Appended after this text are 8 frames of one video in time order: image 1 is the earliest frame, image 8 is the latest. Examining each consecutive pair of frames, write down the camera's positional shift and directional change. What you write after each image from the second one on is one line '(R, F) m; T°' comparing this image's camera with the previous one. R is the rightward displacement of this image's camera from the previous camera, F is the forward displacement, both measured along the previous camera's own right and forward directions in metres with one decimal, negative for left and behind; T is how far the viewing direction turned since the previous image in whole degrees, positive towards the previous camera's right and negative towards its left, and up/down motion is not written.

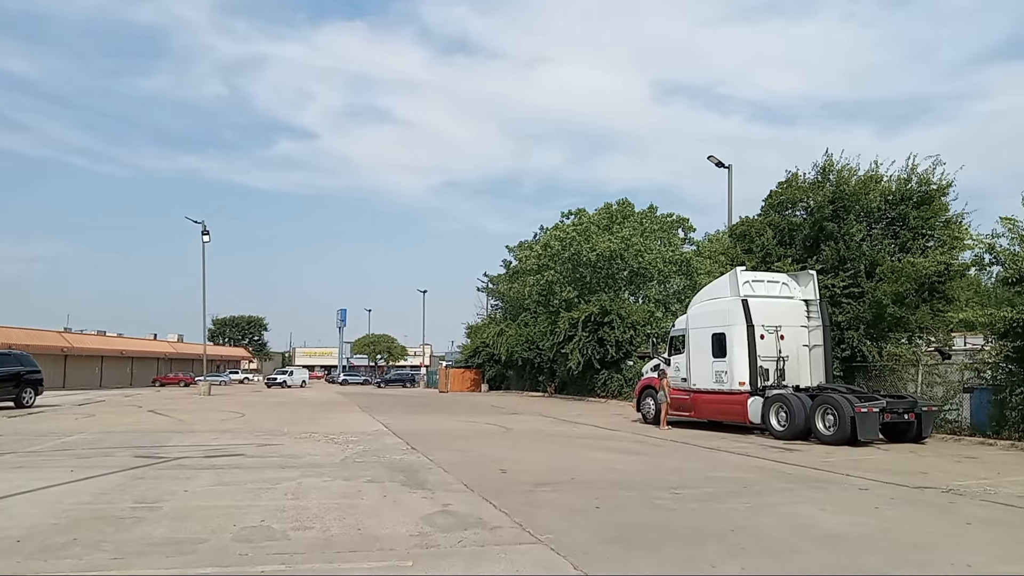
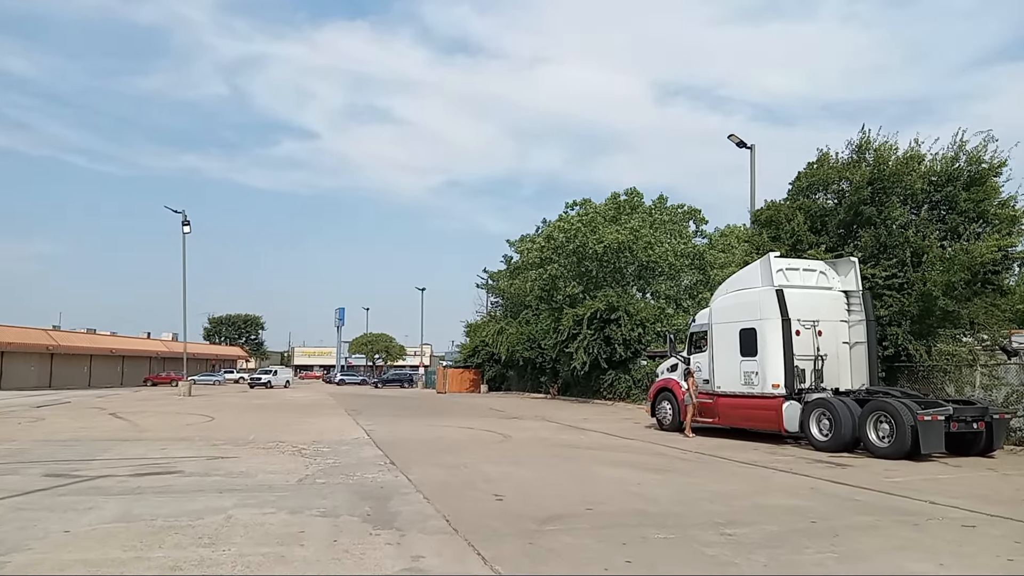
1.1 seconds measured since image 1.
(0.0, +2.7) m; 0°
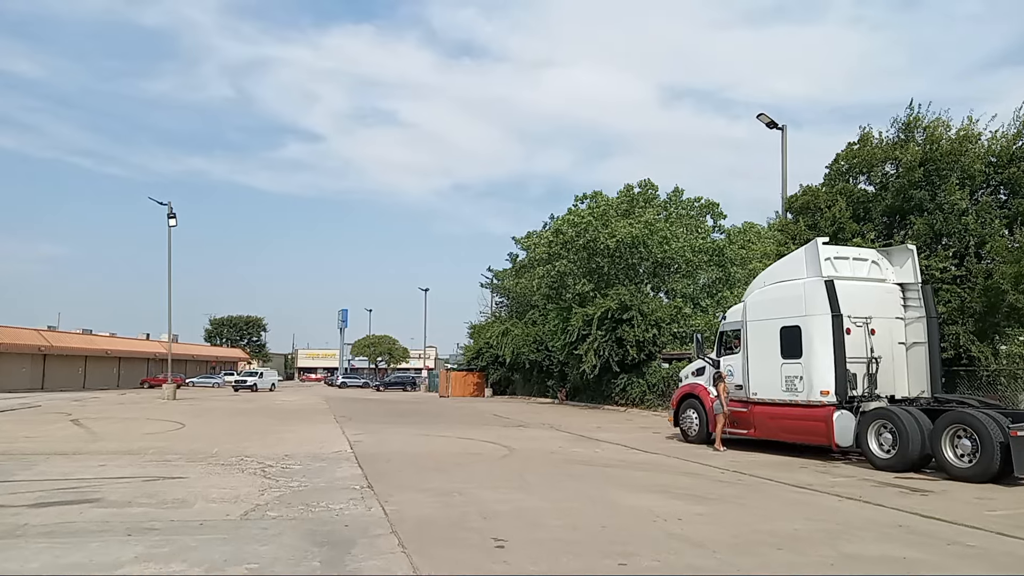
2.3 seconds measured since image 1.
(0.0, +2.5) m; 0°
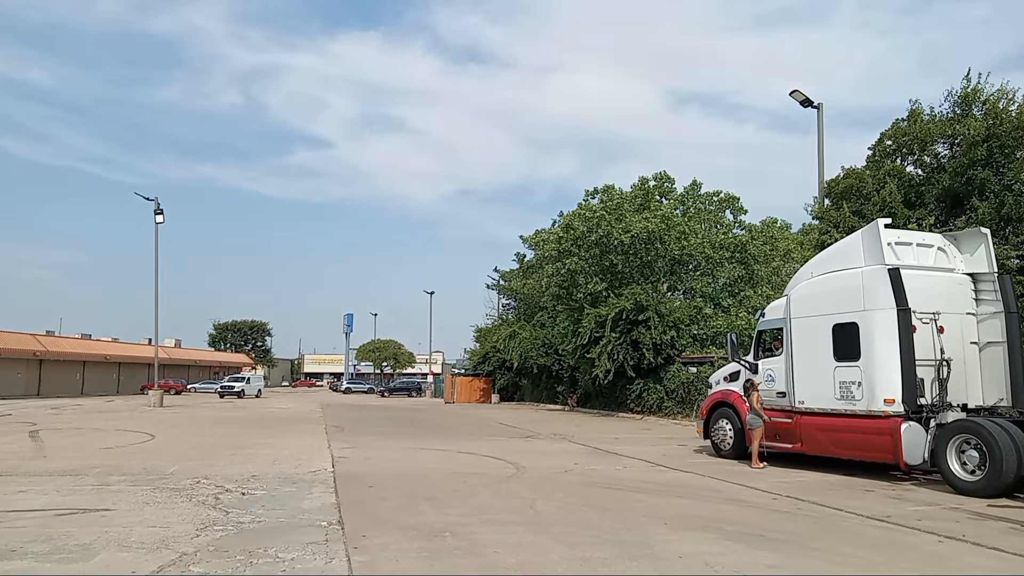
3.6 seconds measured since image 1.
(0.0, +2.3) m; -1°
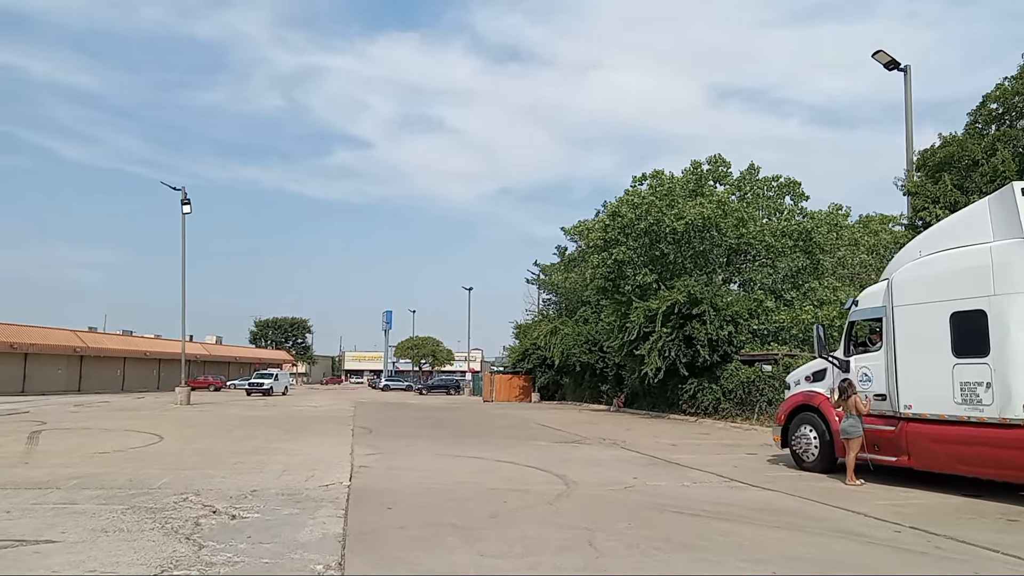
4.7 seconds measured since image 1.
(-0.1, +2.2) m; -3°
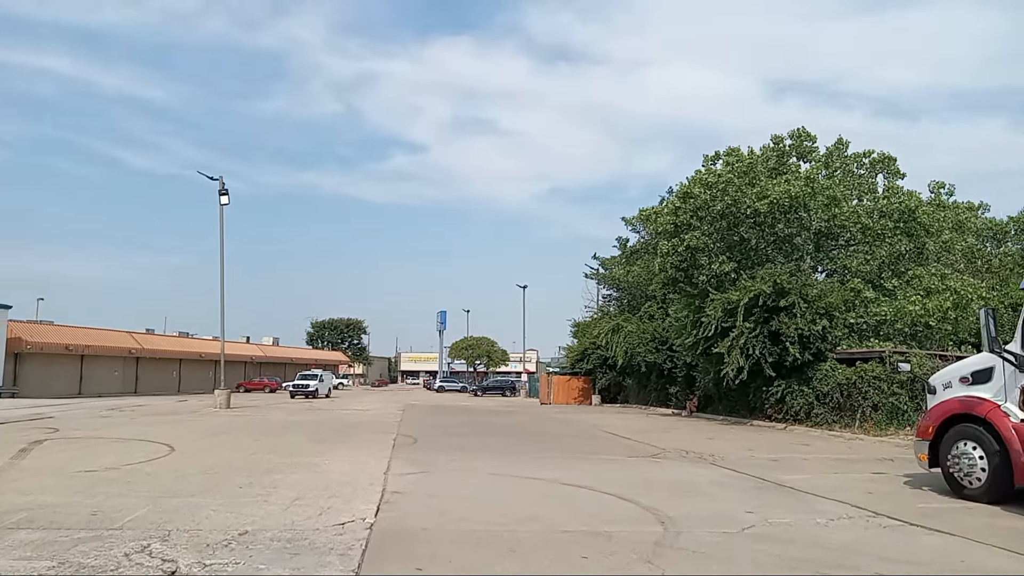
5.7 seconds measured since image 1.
(-0.2, +2.9) m; -4°
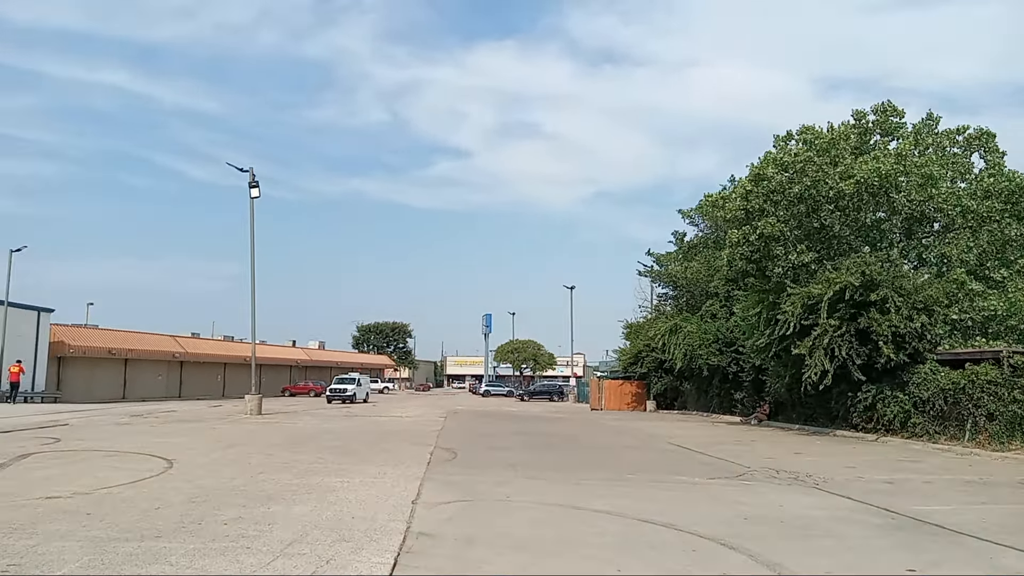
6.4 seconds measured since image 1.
(-0.2, +2.6) m; -3°
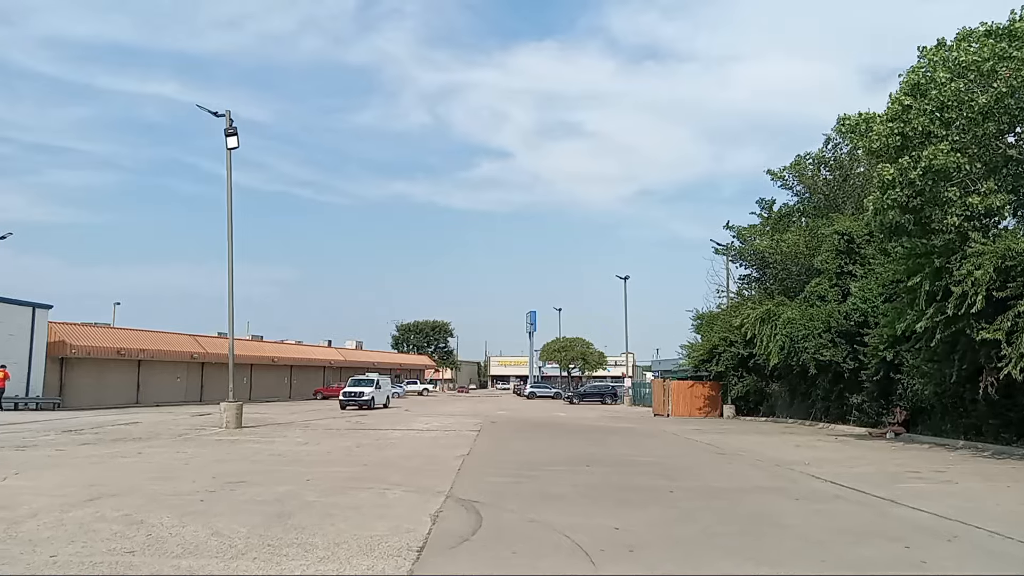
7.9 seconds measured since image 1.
(-0.3, +7.2) m; -3°
